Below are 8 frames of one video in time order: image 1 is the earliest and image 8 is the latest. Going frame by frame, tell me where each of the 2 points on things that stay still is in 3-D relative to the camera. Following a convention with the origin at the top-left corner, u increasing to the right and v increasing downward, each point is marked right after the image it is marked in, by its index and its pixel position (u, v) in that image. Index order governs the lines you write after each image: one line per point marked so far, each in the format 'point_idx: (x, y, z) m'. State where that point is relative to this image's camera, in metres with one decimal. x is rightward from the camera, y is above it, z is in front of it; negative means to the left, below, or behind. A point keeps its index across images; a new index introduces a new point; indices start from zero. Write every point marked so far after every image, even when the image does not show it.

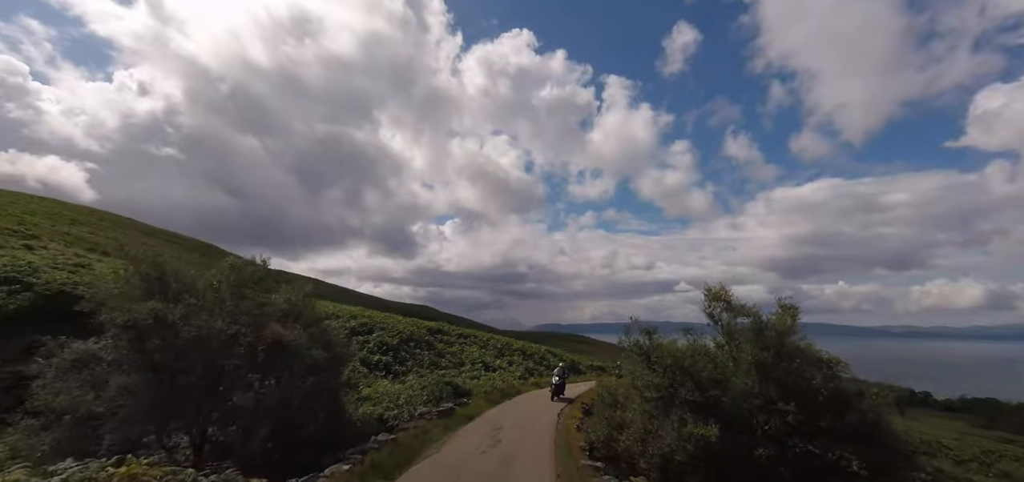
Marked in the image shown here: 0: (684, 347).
0: (+4.6, -2.9, +12.6) m
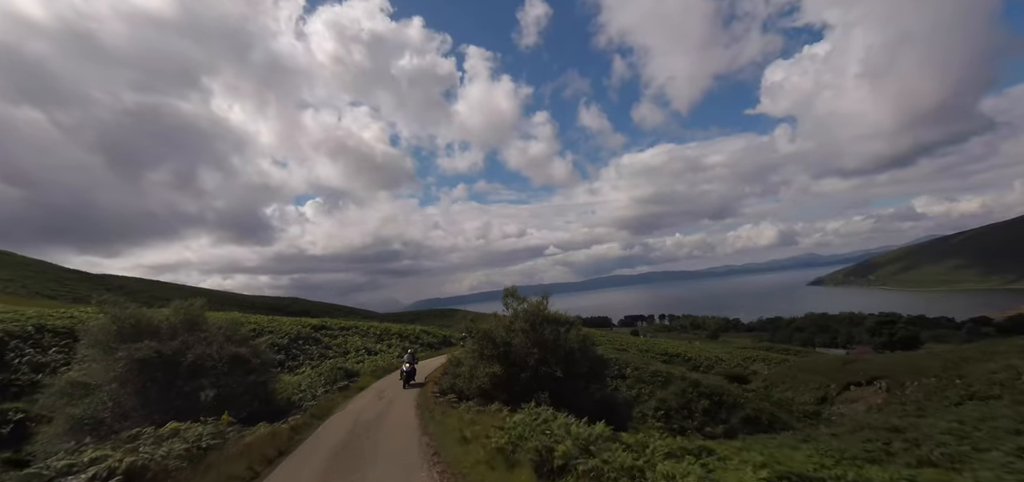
0: (-1.0, -3.8, +21.4) m
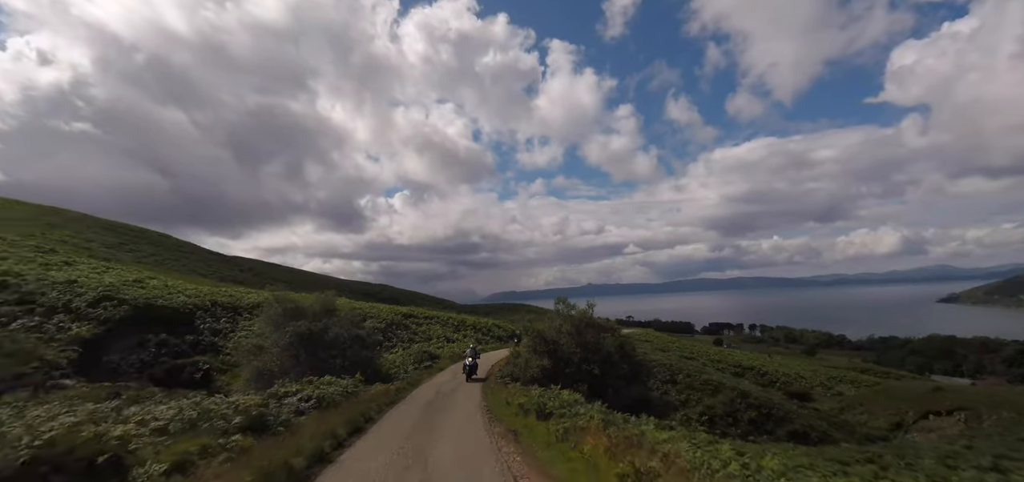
0: (+1.8, -4.7, +26.3) m
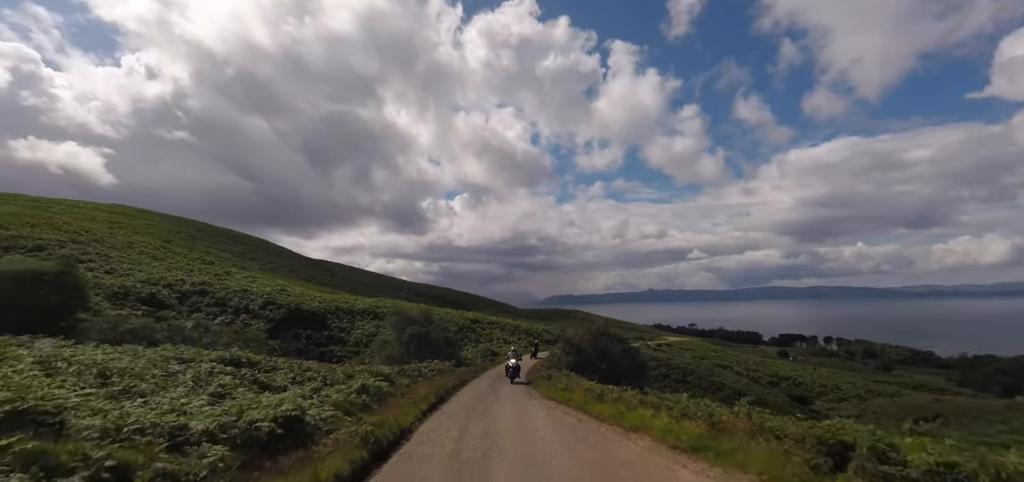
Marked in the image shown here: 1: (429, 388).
0: (+4.9, -7.5, +37.6) m
1: (-3.7, -6.4, +20.3) m
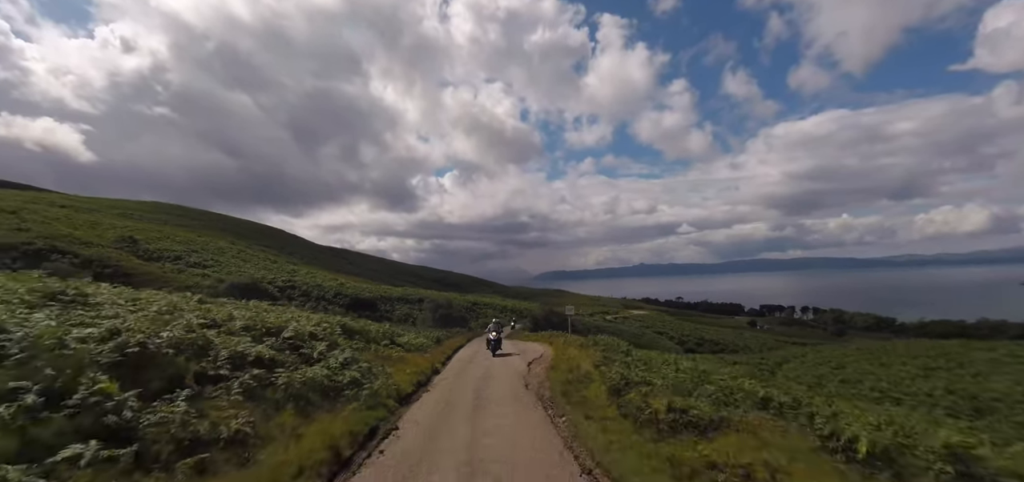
0: (+3.0, -9.8, +64.4) m
1: (-5.3, -9.7, +46.9) m
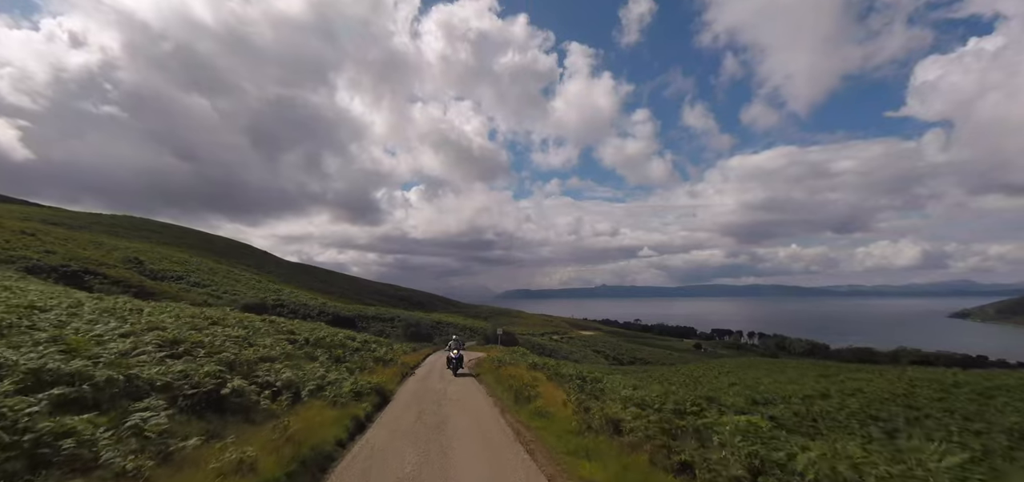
0: (-4.6, -15.6, +80.9) m
1: (-11.5, -14.5, +62.8) m
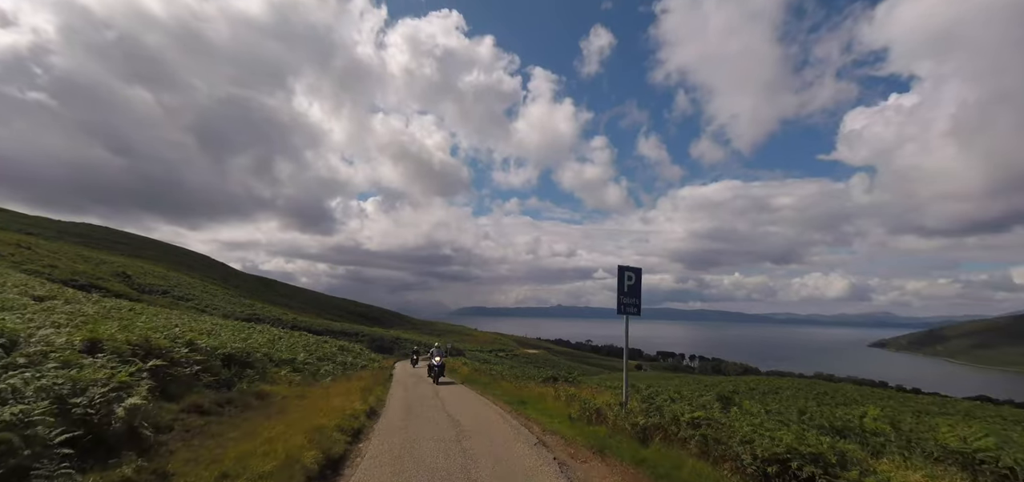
0: (-15.5, -22.0, +97.5) m
1: (-20.7, -19.9, +79.0) m
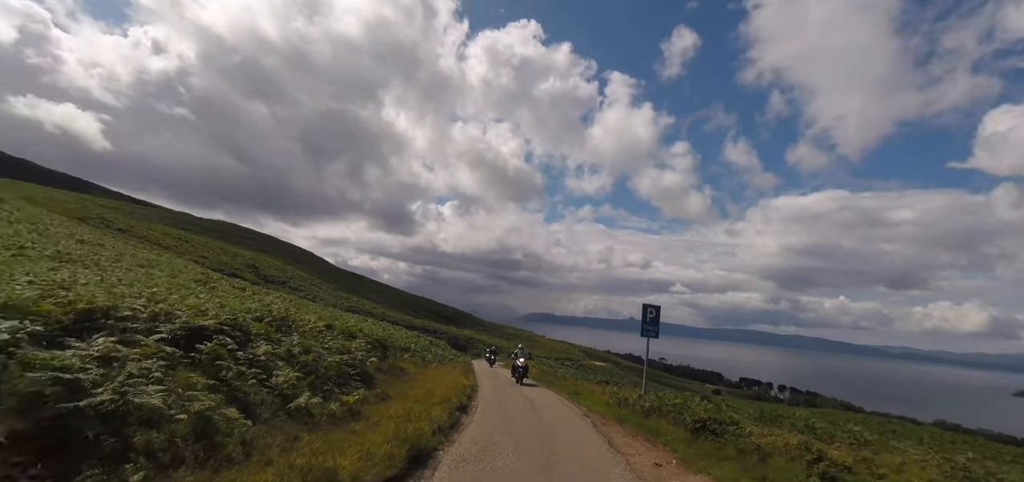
0: (-0.9, -24.1, +104.0) m
1: (-8.8, -21.5, +86.4) m
